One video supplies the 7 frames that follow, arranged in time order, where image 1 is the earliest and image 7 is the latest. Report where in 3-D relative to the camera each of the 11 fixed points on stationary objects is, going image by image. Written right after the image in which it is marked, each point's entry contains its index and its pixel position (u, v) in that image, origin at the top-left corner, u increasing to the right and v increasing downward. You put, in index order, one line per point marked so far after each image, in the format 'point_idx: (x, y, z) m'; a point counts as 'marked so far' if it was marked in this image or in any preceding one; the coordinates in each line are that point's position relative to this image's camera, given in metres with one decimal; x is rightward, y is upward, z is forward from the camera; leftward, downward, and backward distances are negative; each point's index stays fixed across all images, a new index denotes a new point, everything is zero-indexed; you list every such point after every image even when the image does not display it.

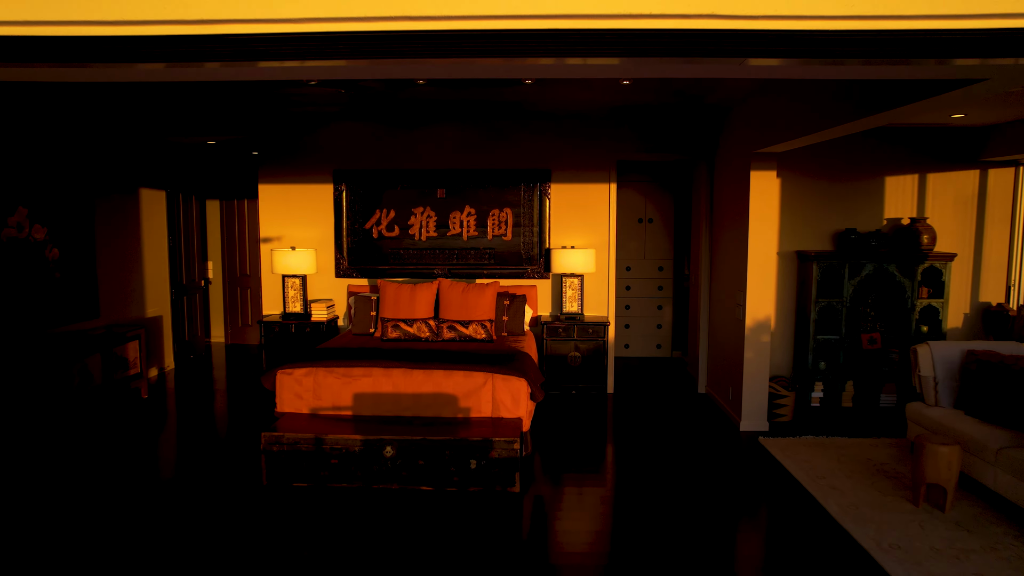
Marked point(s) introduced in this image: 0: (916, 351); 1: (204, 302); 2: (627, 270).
0: (+1.8, -0.3, +4.2) m
1: (-2.5, -0.1, +7.6) m
2: (+0.8, +0.1, +6.7) m
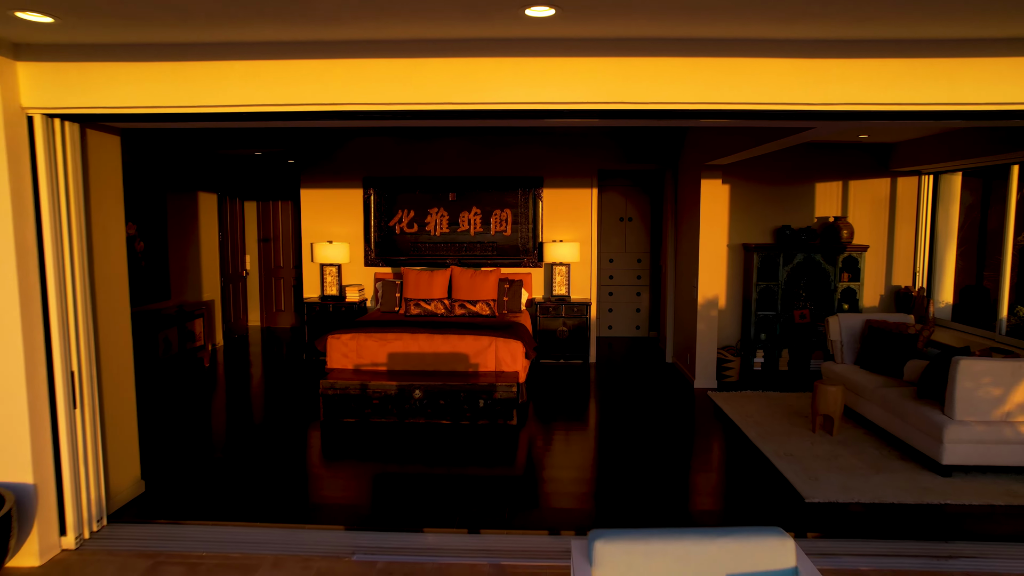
0: (+1.8, -0.2, +5.4) m
1: (-2.5, 0.0, +8.8) m
2: (+0.8, +0.2, +7.9) m
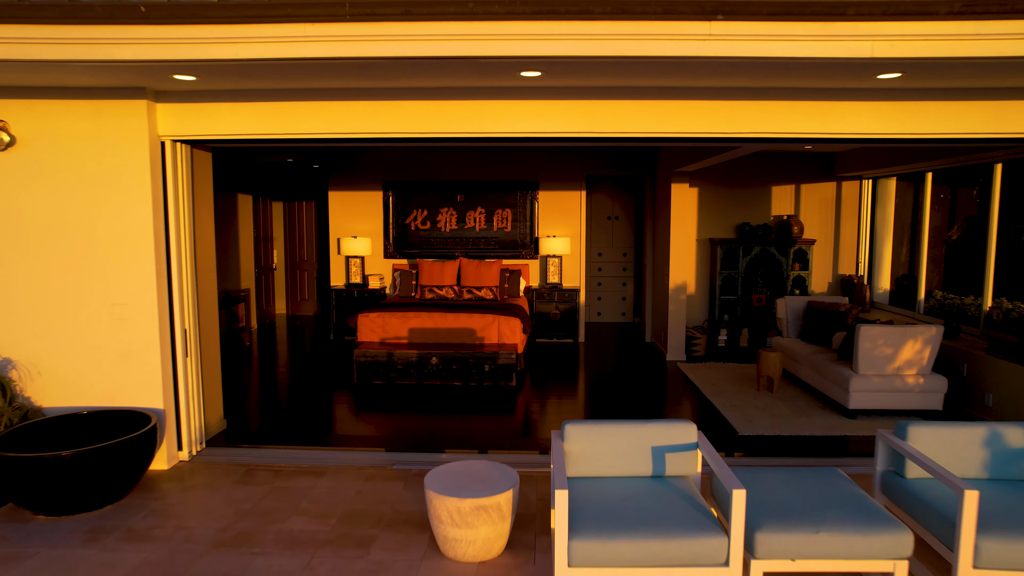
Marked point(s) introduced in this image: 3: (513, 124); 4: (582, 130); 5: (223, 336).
0: (+1.8, -0.1, +6.5) m
1: (-2.5, +0.1, +9.8) m
2: (+0.8, +0.3, +8.9) m
3: (0.0, +0.7, +3.8) m
4: (+0.3, +0.7, +3.8) m
5: (-2.3, -0.4, +7.5) m
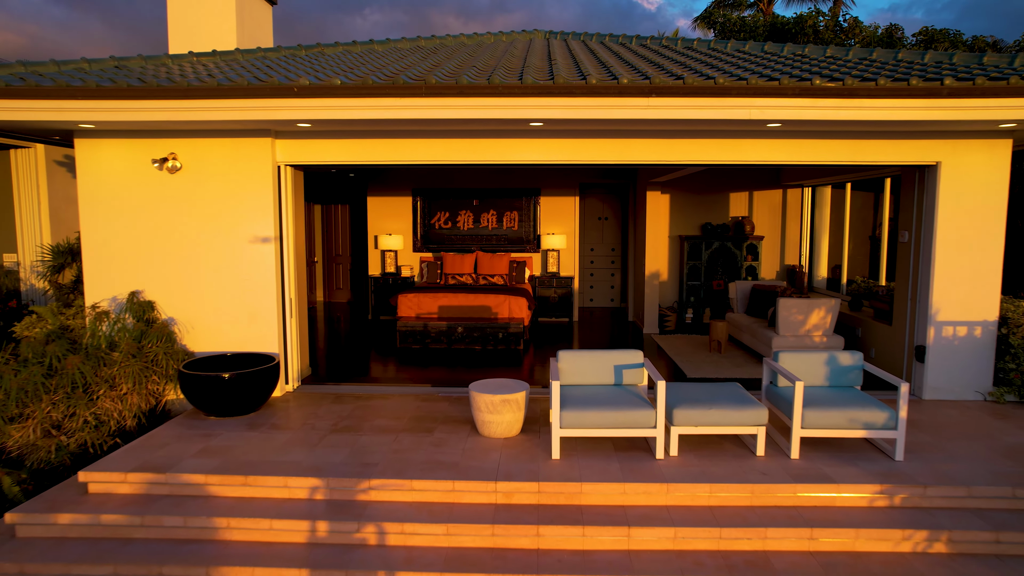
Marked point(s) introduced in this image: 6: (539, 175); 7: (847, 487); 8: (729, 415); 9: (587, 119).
0: (+1.9, 0.0, +8.2) m
1: (-2.4, +0.2, +11.5) m
2: (+0.9, +0.4, +10.6) m
3: (+0.1, +0.8, +5.5) m
4: (+0.4, +0.8, +5.5) m
5: (-2.2, -0.3, +9.2) m
6: (+0.3, +1.2, +9.7) m
7: (+1.4, -0.8, +3.8) m
8: (+1.0, -0.5, +4.2) m
9: (+0.4, +0.9, +4.8) m
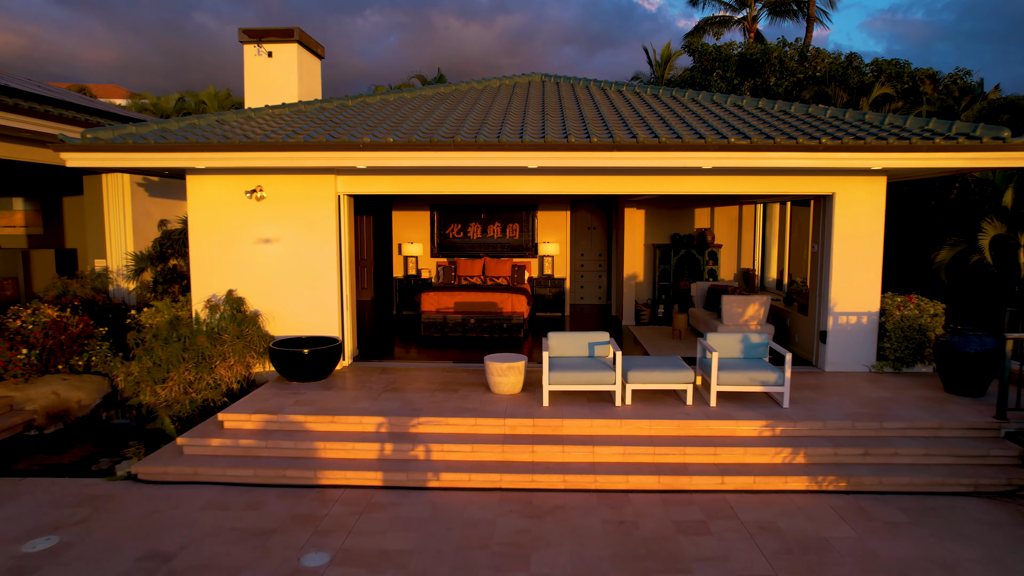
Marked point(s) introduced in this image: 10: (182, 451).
0: (+1.9, 0.0, +9.9) m
1: (-2.4, +0.2, +13.3) m
2: (+0.9, +0.4, +12.4) m
3: (+0.1, +0.8, +7.3) m
4: (+0.4, +0.8, +7.3) m
5: (-2.2, -0.3, +11.0) m
6: (+0.3, +1.2, +11.5) m
7: (+1.4, -0.8, +5.6) m
8: (+1.0, -0.5, +6.0) m
9: (+0.4, +0.9, +6.6) m
10: (-2.0, -1.0, +5.6) m
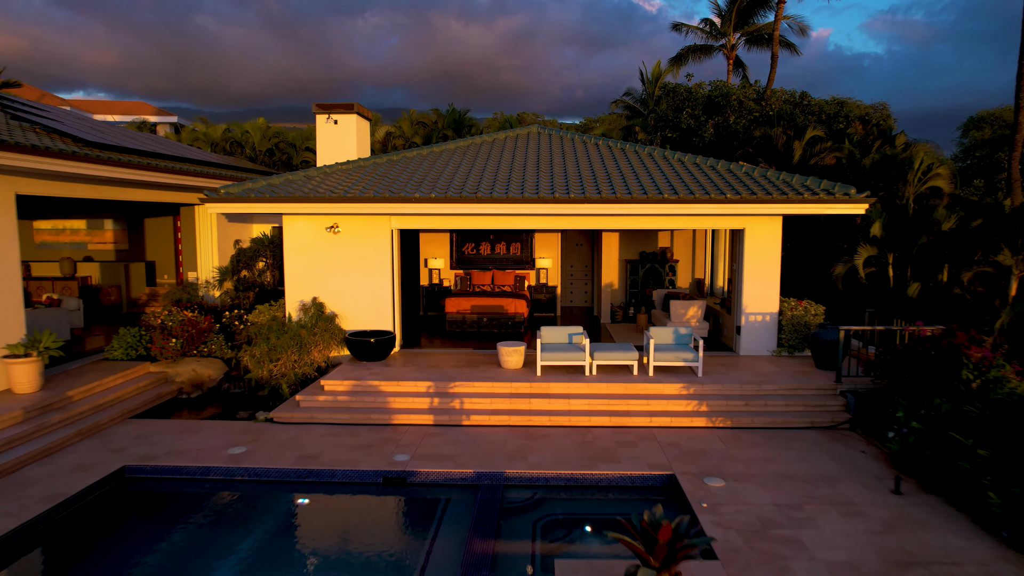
0: (+2.0, -0.1, +12.8) m
1: (-2.4, +0.1, +16.2) m
2: (+1.0, +0.3, +15.3) m
3: (+0.1, +0.7, +10.2) m
4: (+0.4, +0.7, +10.2) m
5: (-2.2, -0.4, +13.9) m
6: (+0.3, +1.1, +14.3) m
7: (+1.4, -0.9, +8.5) m
8: (+1.0, -0.6, +8.8) m
9: (+0.4, +0.8, +9.5) m
10: (-1.9, -1.0, +8.5) m
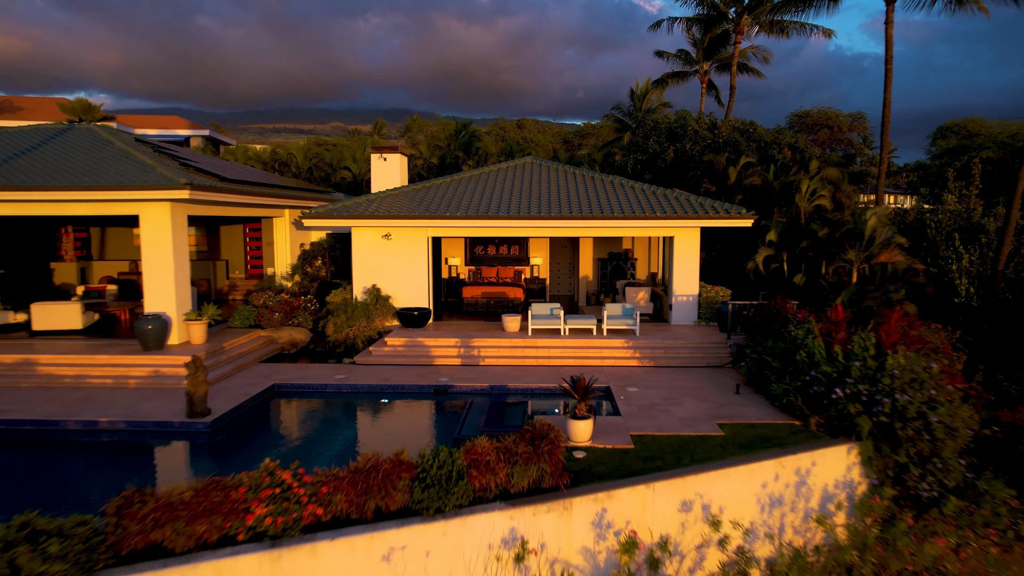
0: (+2.0, +0.1, +17.0) m
1: (-2.4, +0.2, +20.4) m
2: (+1.0, +0.5, +19.5) m
3: (+0.1, +0.9, +14.4) m
4: (+0.4, +0.9, +14.4) m
5: (-2.2, -0.2, +18.1) m
6: (+0.3, +1.2, +18.6) m
7: (+1.4, -0.7, +12.7) m
8: (+1.0, -0.5, +13.0) m
9: (+0.4, +1.0, +13.7) m
10: (-1.9, -0.9, +12.7) m
